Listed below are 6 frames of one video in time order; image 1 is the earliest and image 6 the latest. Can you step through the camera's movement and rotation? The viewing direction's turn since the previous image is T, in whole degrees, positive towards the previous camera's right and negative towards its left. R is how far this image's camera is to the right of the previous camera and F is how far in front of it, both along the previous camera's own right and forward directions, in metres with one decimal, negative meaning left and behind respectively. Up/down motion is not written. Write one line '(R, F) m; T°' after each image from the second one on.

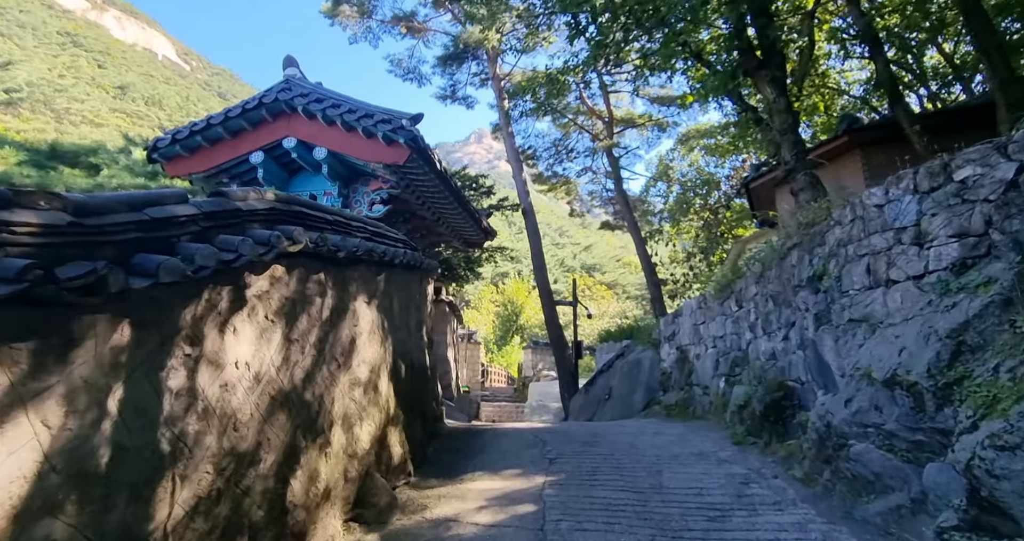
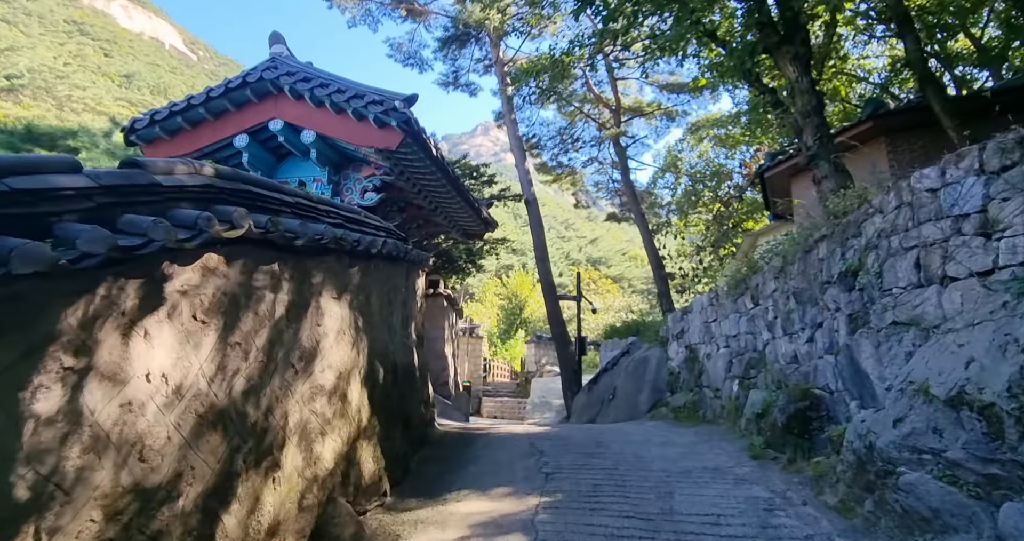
(+0.1, +0.5) m; 0°
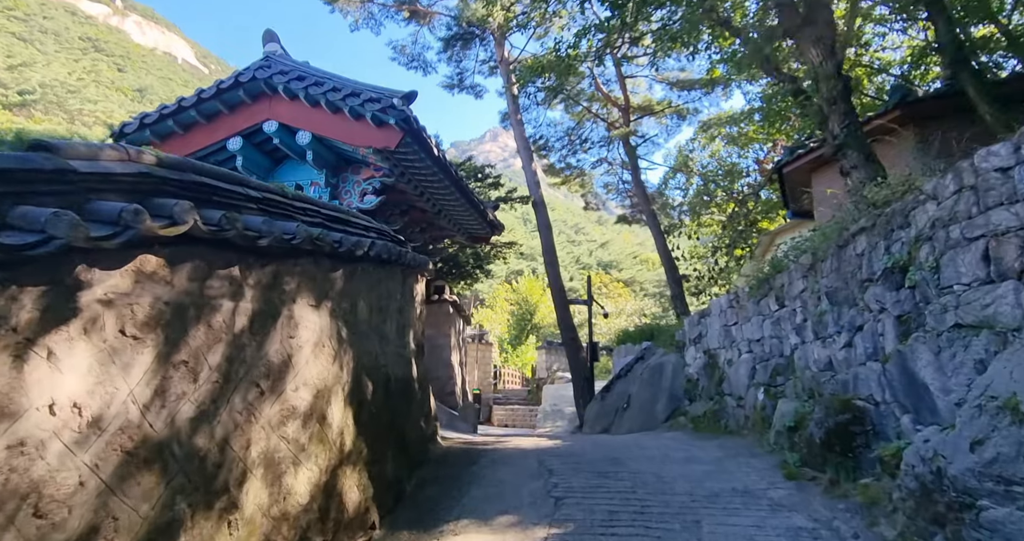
(0.0, +0.4) m; -1°
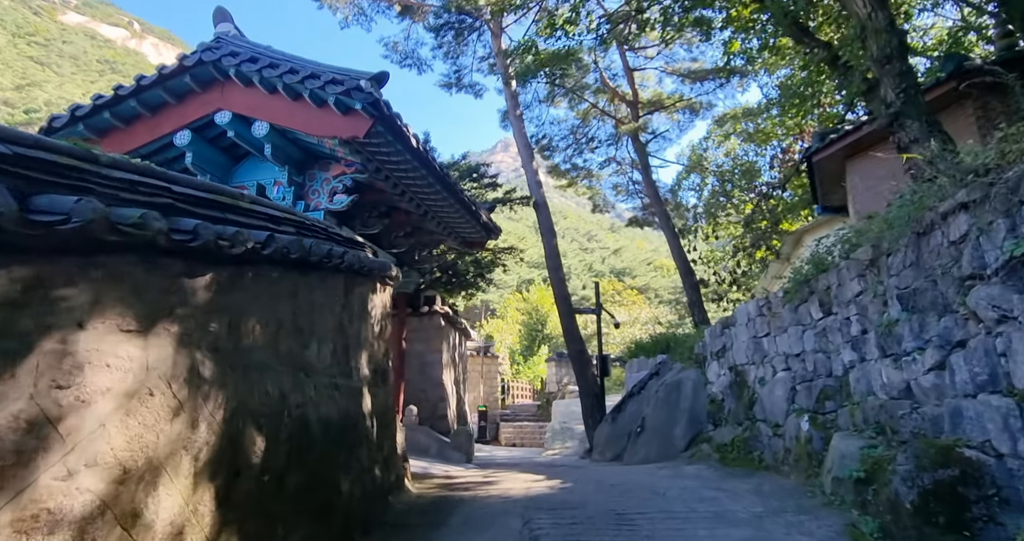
(+0.3, +1.1) m; -1°
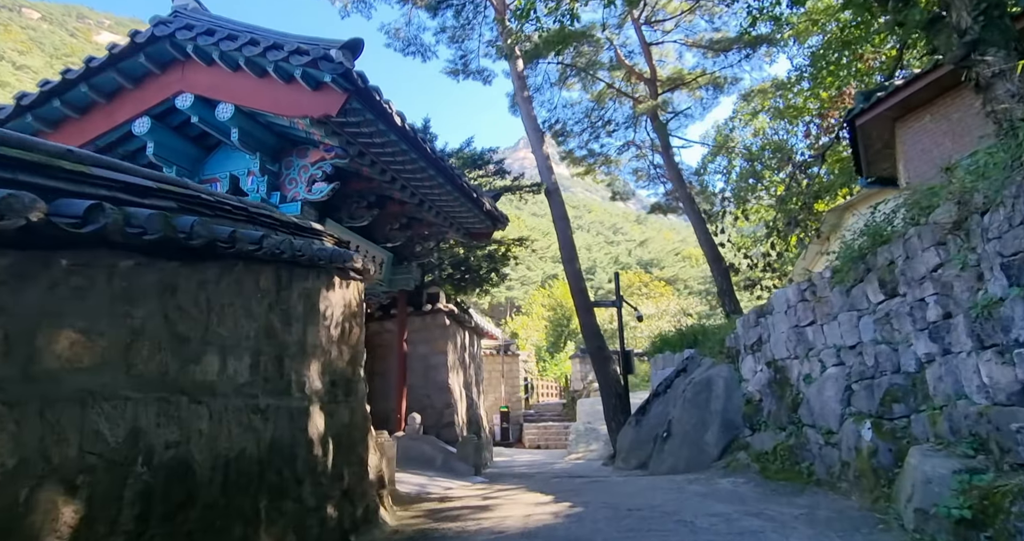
(+0.3, +0.9) m; -2°
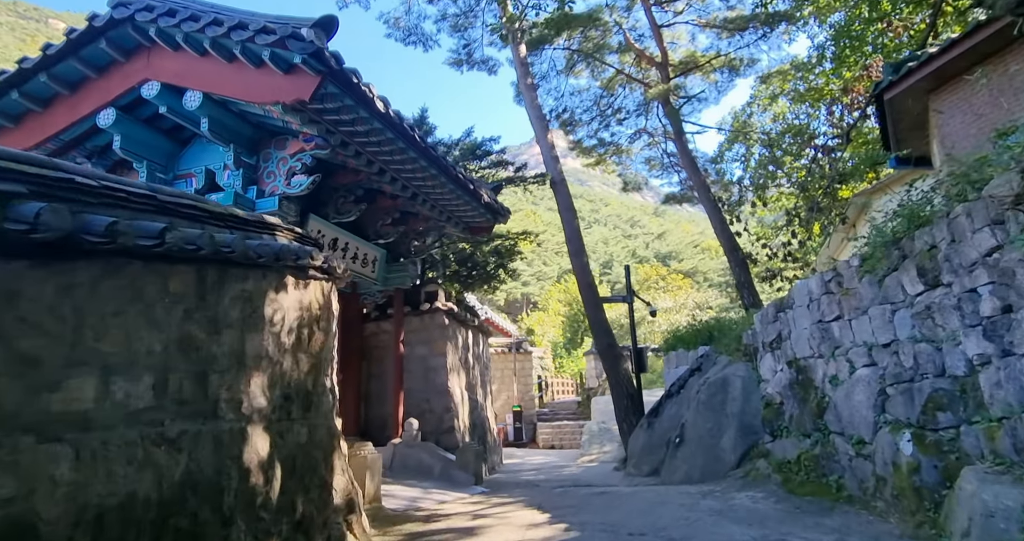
(+0.2, +0.5) m; -2°
